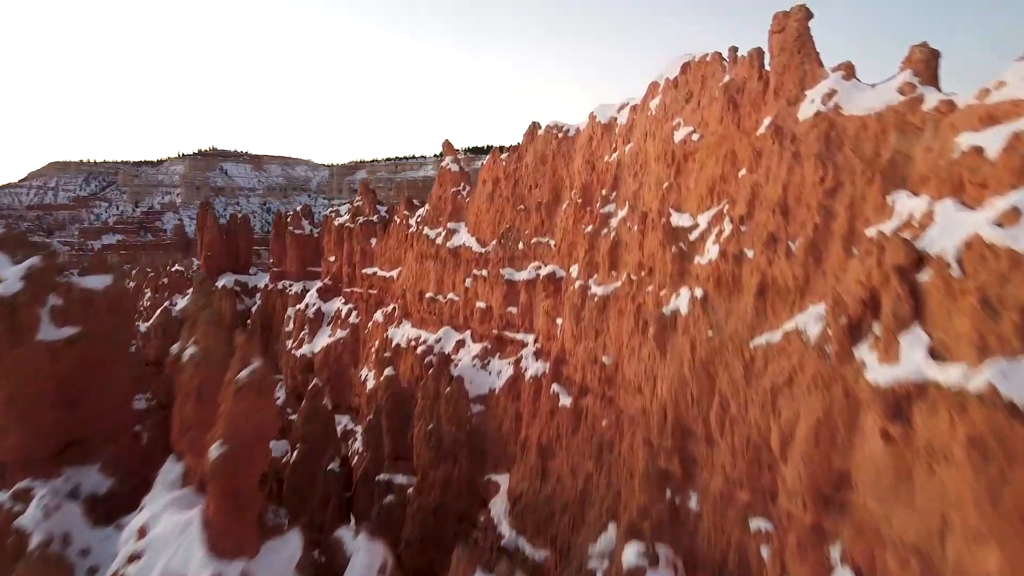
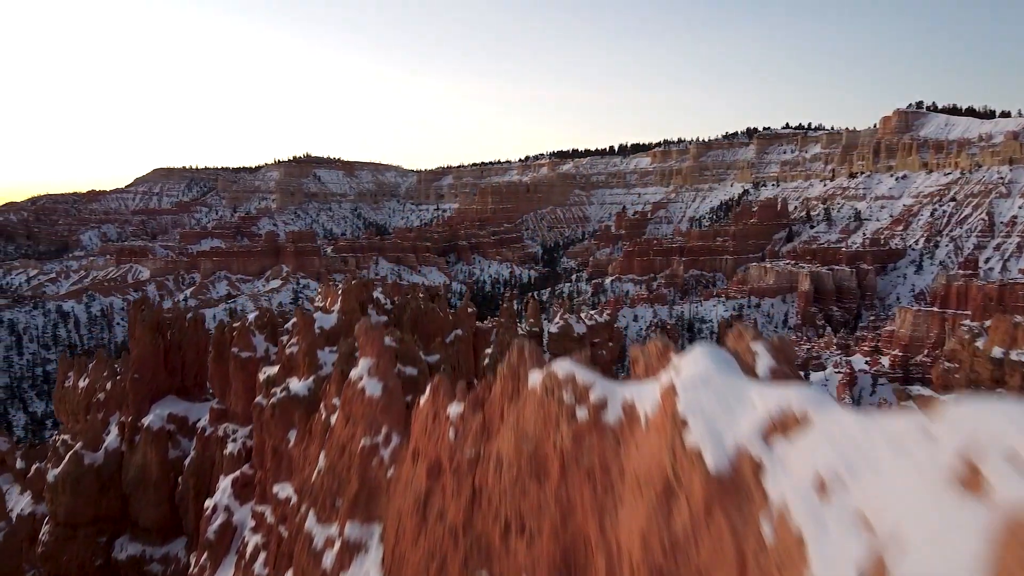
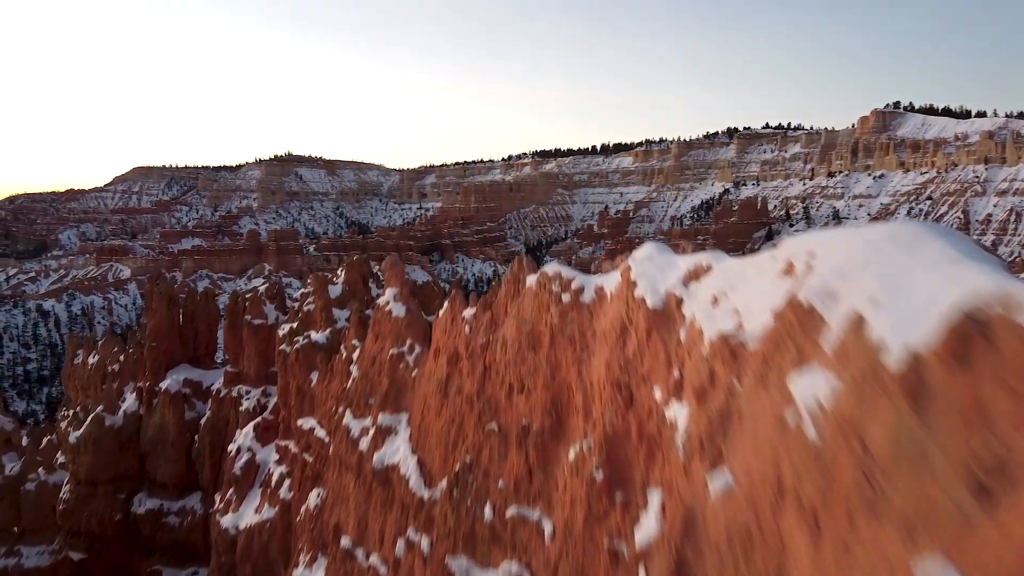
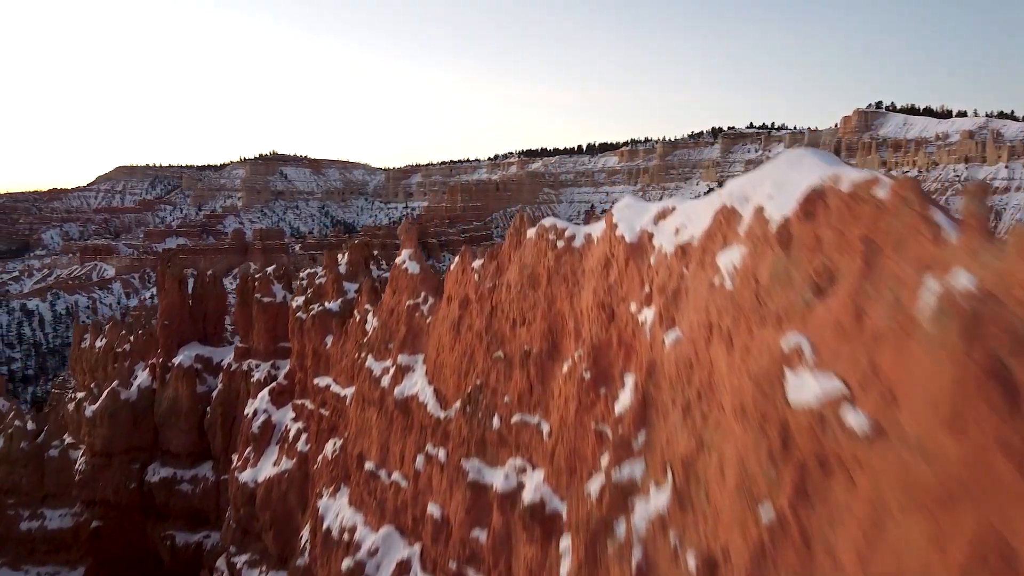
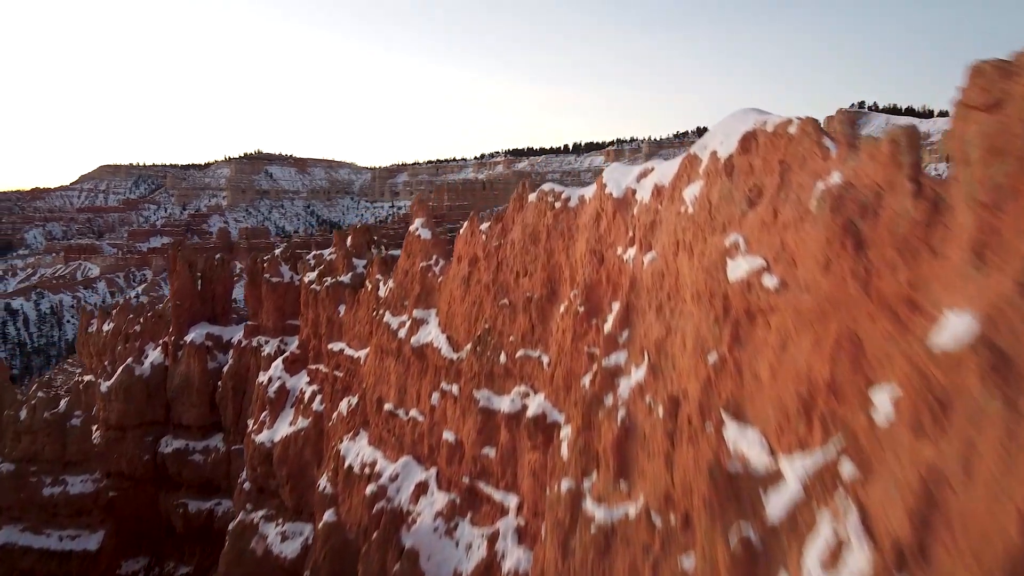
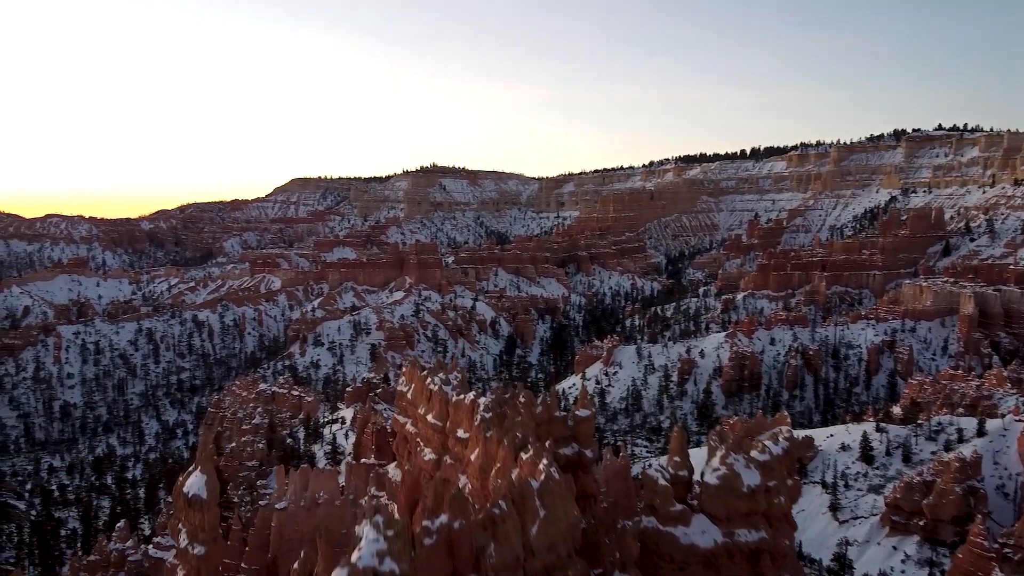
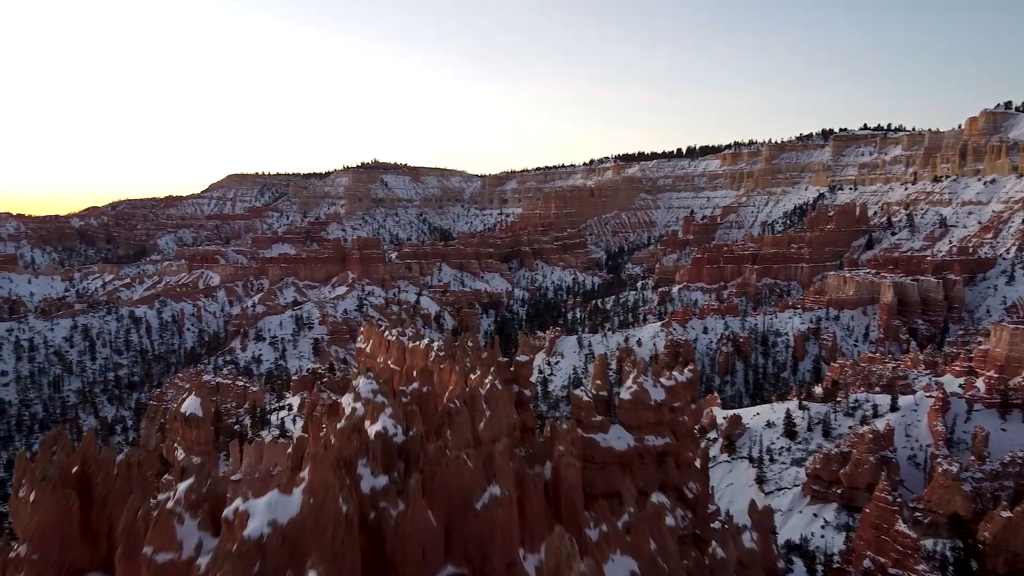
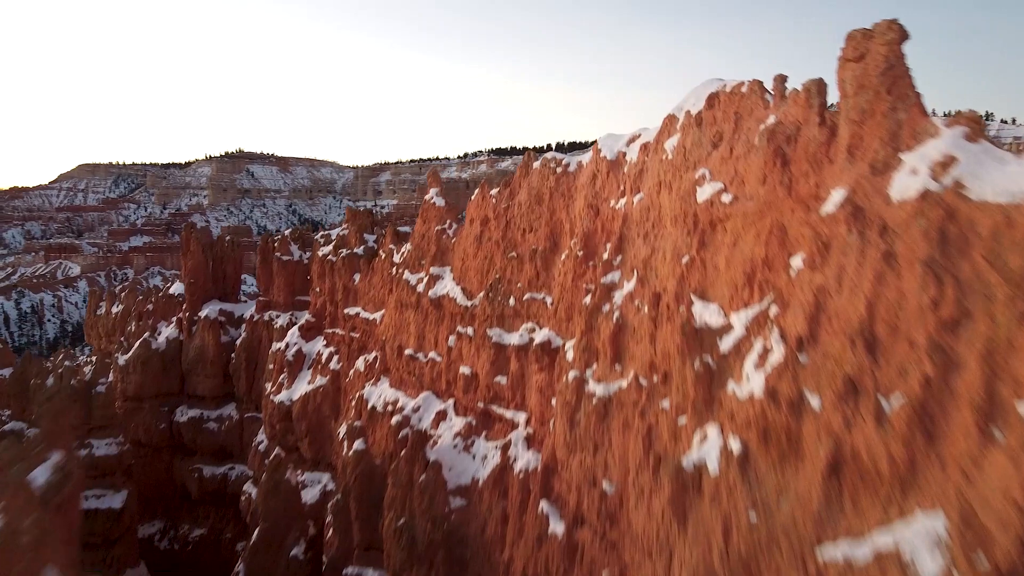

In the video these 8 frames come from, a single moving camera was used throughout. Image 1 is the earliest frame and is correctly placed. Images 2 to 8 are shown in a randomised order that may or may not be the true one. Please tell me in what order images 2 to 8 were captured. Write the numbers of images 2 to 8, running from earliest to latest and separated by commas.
8, 5, 4, 3, 2, 7, 6
